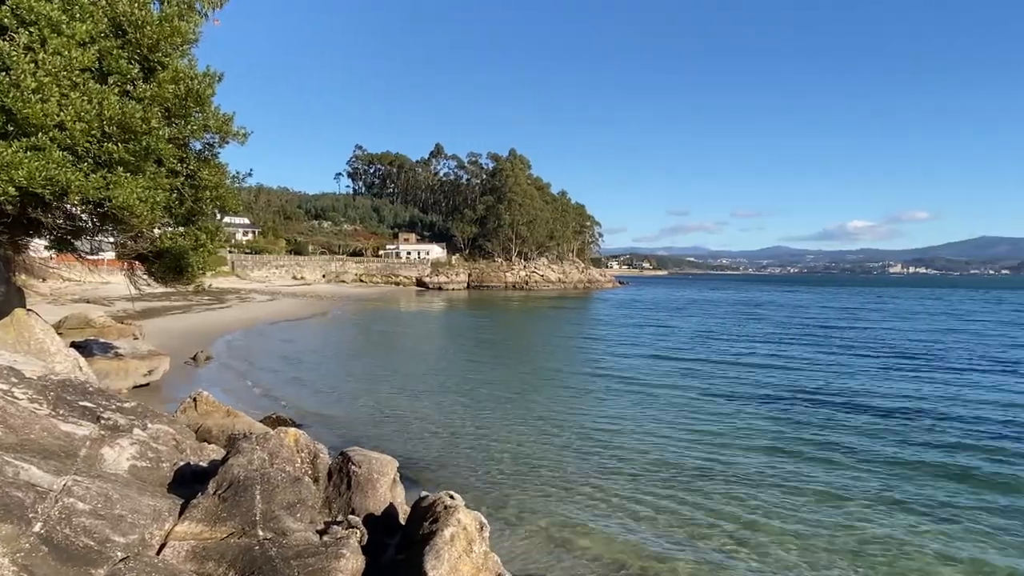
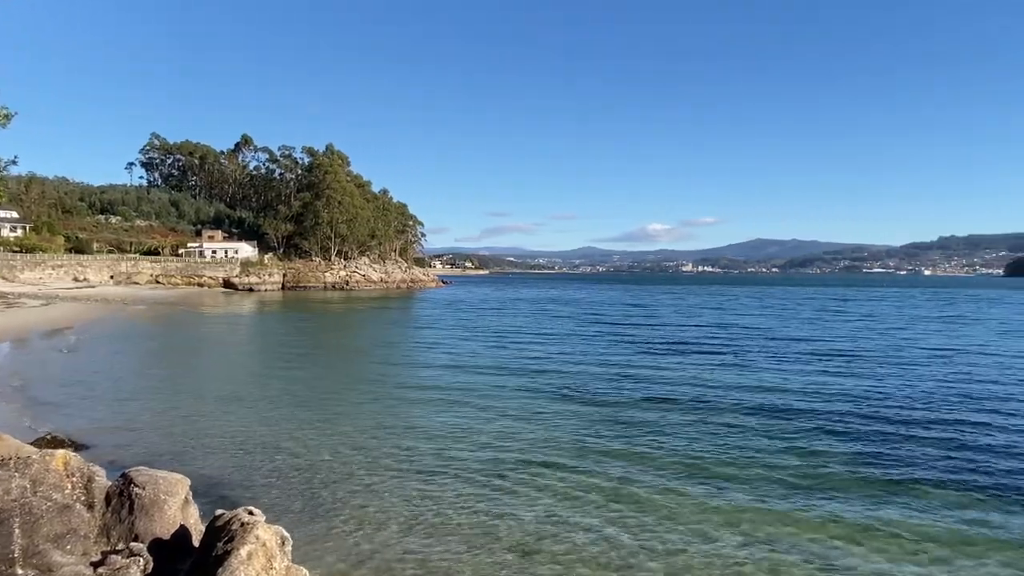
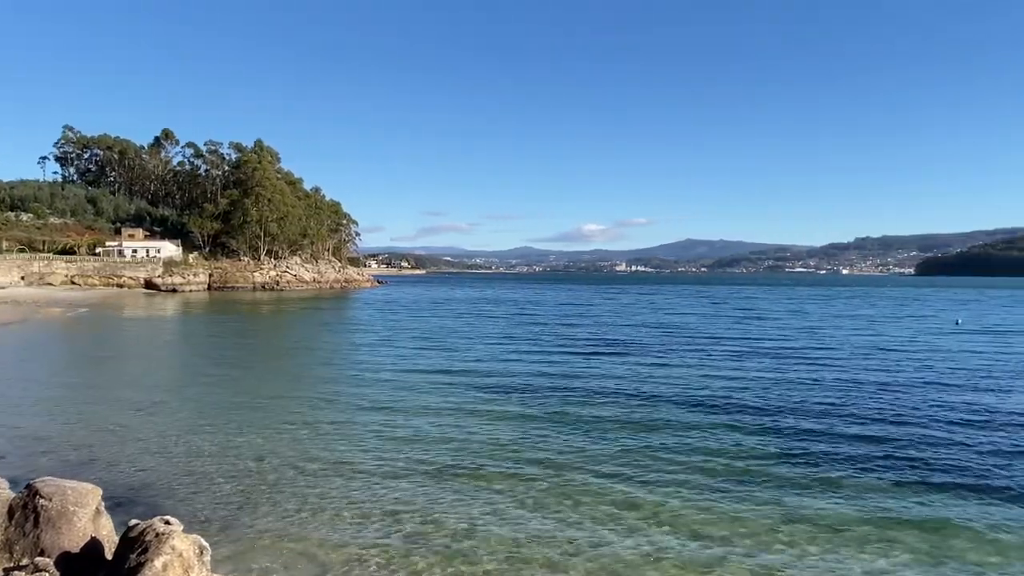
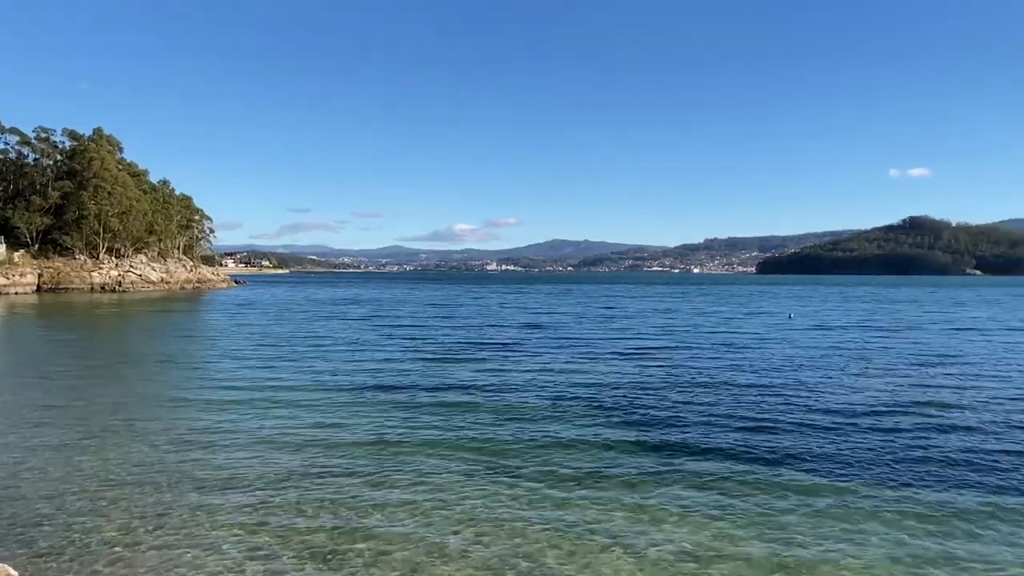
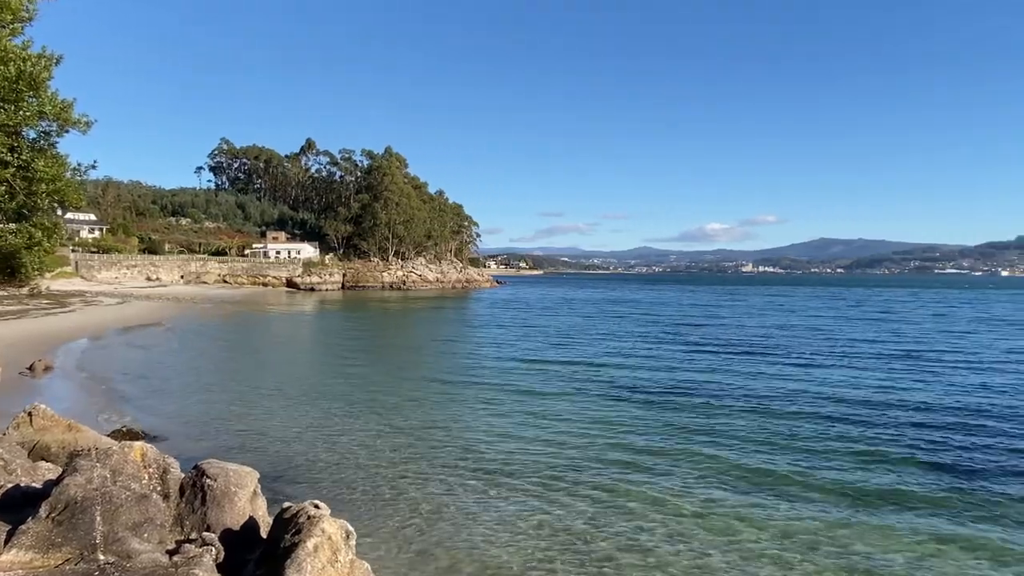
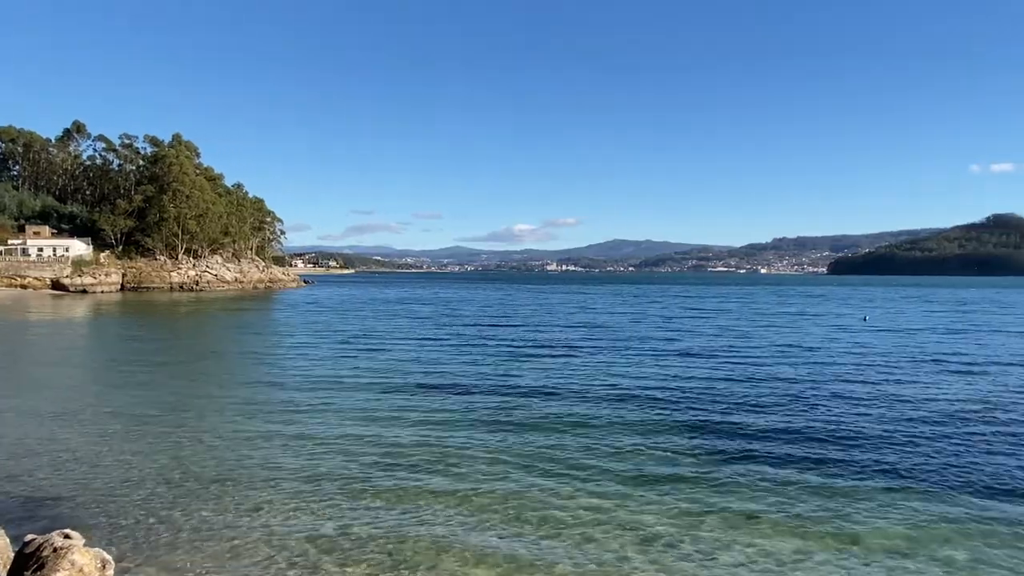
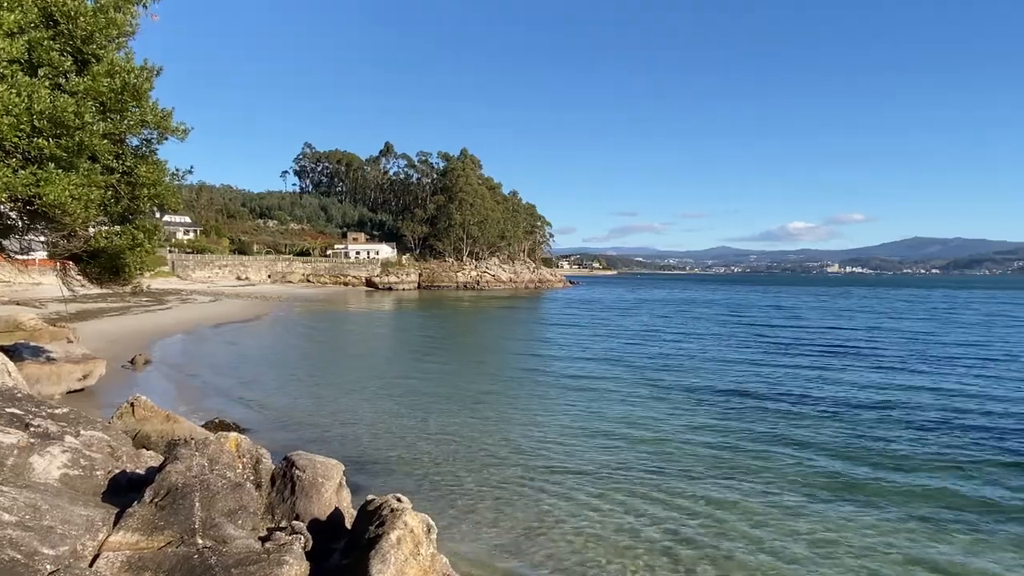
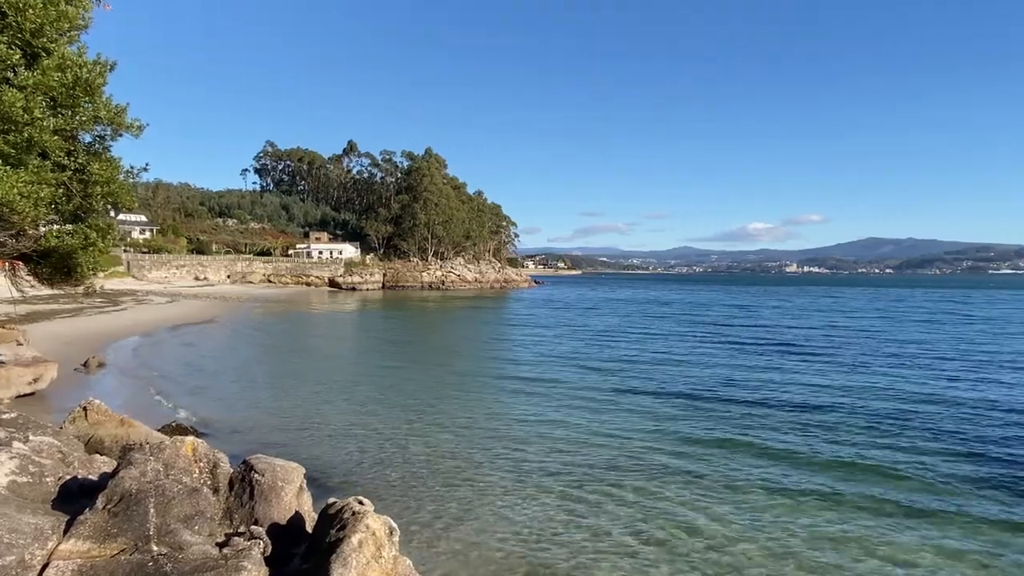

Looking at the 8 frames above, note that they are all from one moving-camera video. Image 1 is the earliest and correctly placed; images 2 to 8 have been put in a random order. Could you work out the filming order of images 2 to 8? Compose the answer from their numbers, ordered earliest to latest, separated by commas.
7, 8, 5, 2, 3, 6, 4
